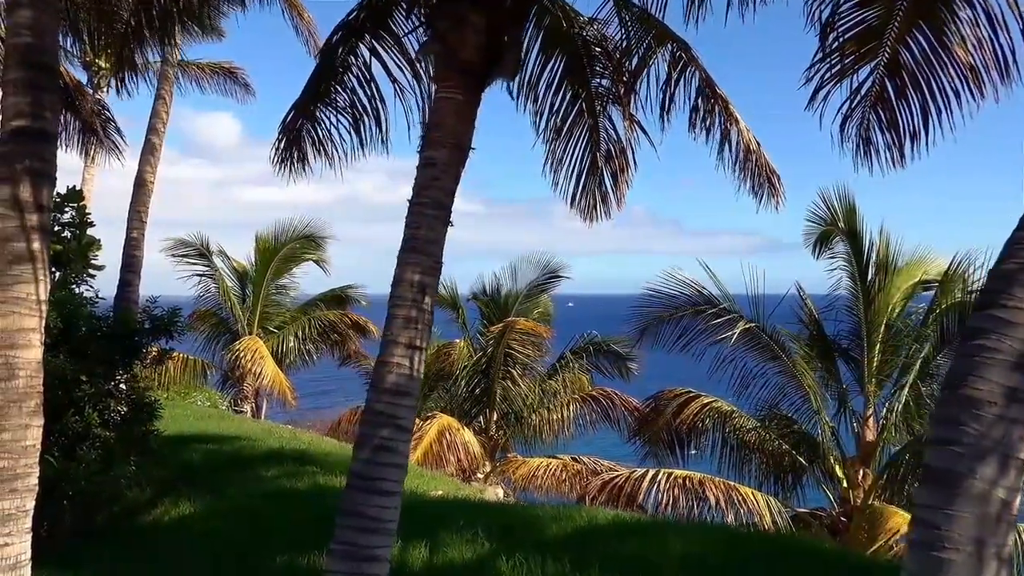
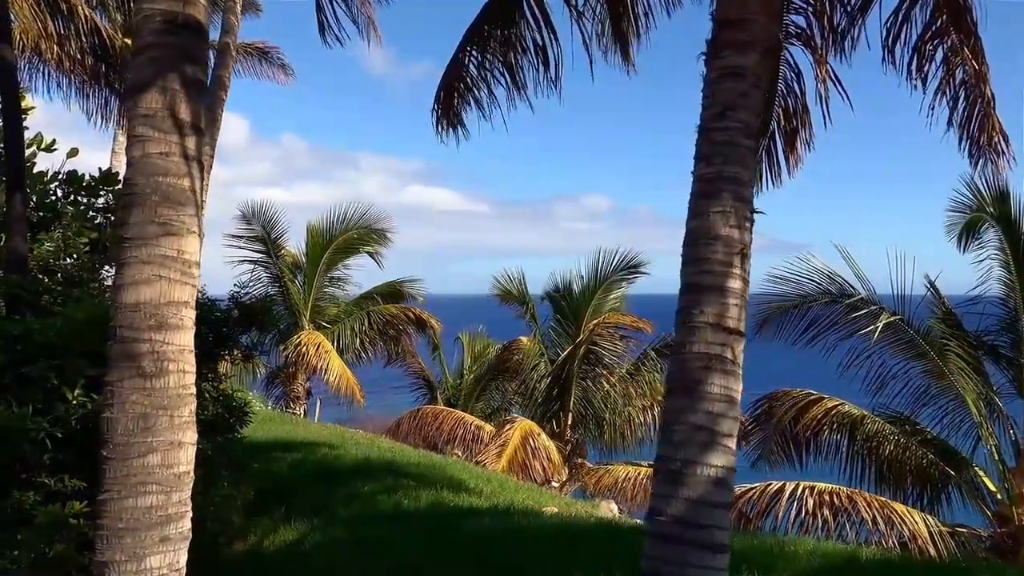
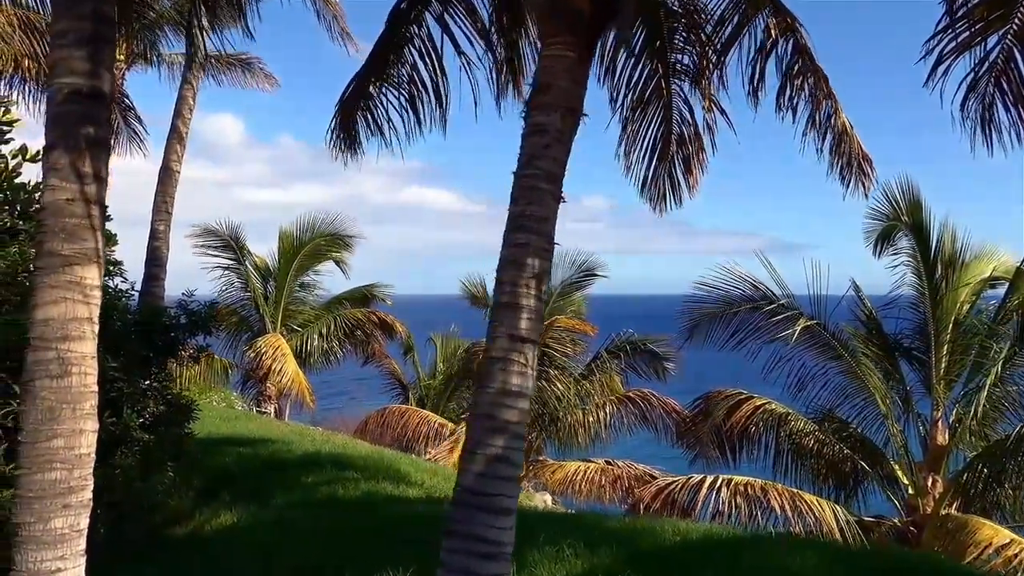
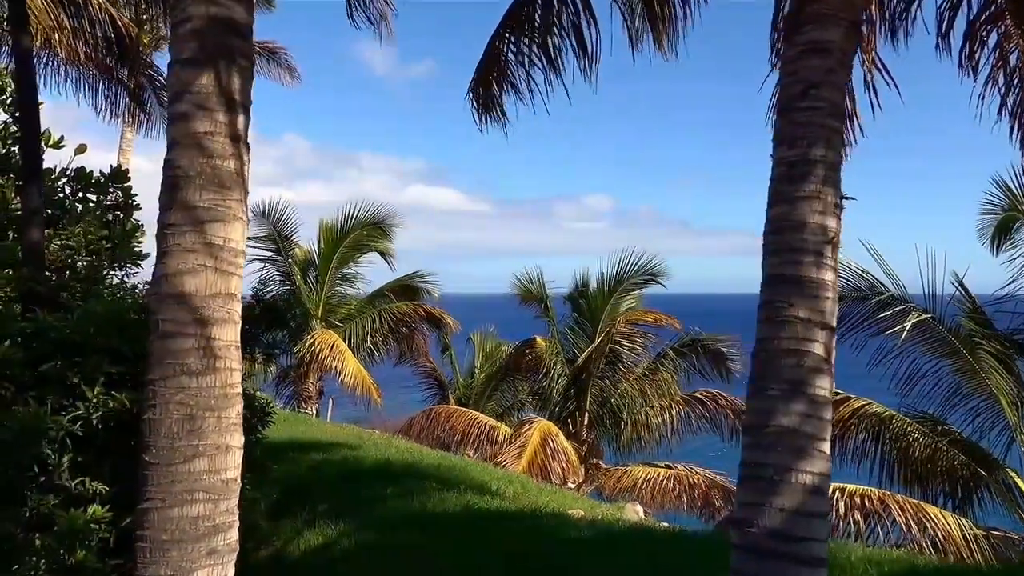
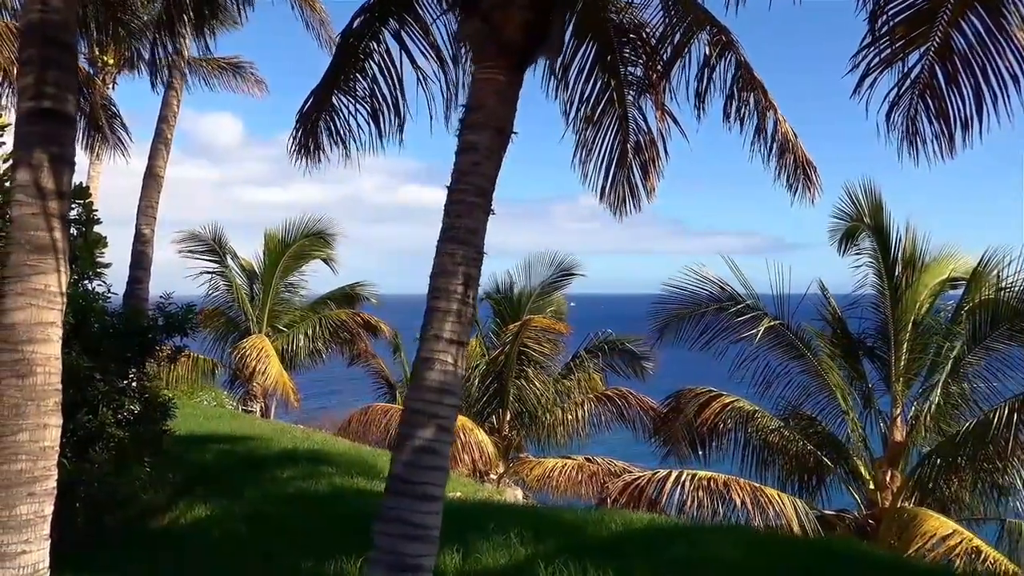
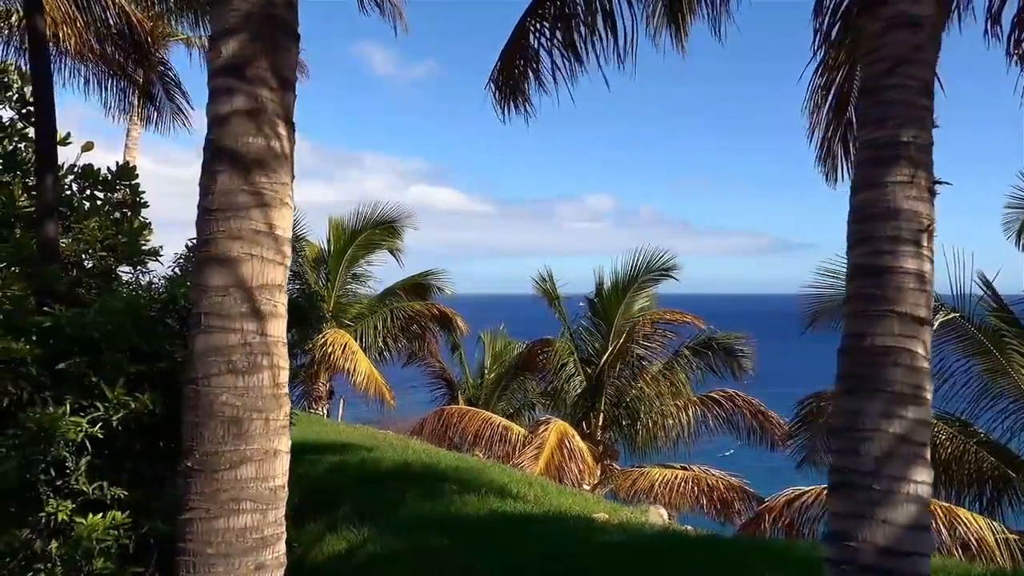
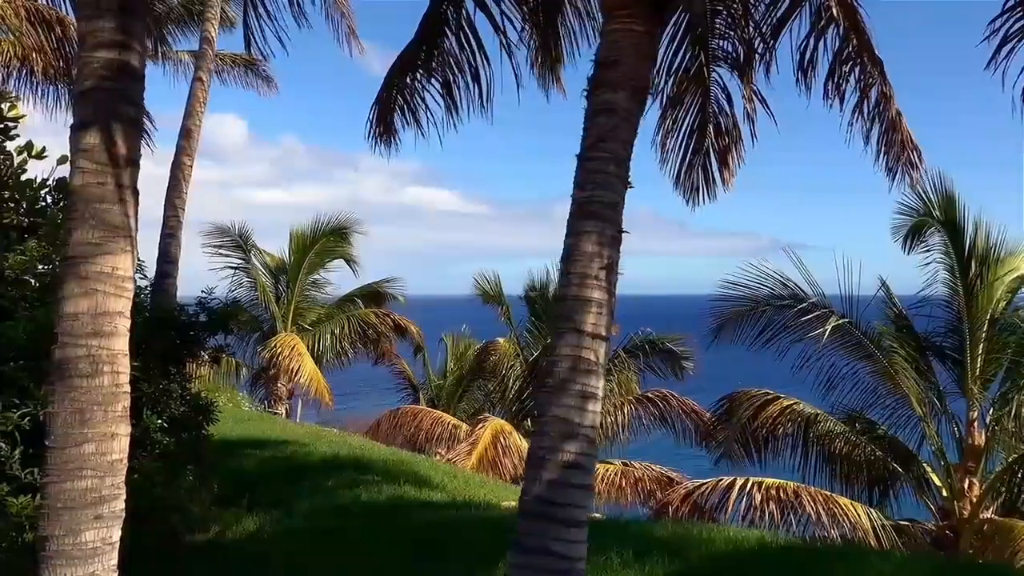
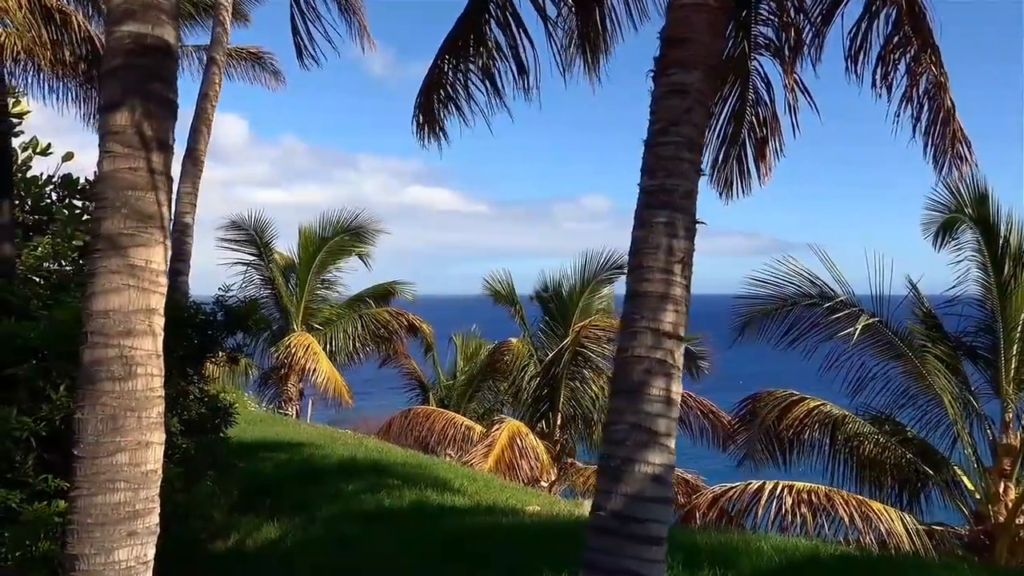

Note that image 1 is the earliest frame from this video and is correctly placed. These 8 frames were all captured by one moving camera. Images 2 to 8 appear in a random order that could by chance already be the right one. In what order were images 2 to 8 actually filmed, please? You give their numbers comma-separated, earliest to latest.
5, 3, 7, 8, 2, 4, 6
